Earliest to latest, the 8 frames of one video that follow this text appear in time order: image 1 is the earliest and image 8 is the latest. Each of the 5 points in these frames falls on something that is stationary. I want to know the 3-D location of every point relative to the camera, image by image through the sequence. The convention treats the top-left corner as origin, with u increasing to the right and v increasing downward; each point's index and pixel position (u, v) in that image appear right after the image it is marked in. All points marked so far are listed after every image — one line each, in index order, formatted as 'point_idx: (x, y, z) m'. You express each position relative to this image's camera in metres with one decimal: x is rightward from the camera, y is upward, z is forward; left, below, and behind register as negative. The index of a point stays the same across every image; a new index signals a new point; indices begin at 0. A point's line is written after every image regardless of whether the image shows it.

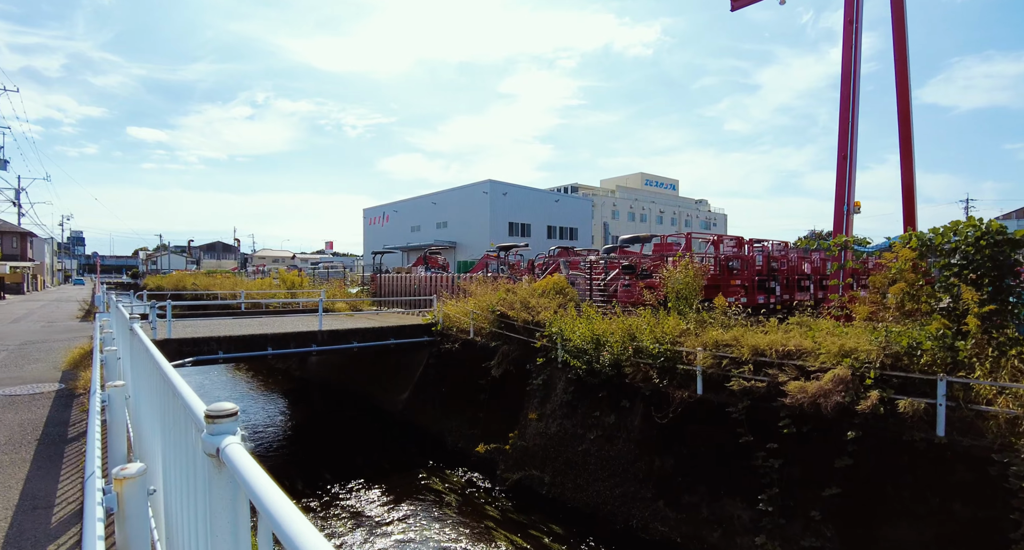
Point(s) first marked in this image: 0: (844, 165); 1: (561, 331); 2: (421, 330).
0: (+6.2, +2.0, +10.1) m
1: (+0.9, -1.0, +9.2) m
2: (-2.0, -1.2, +12.0) m
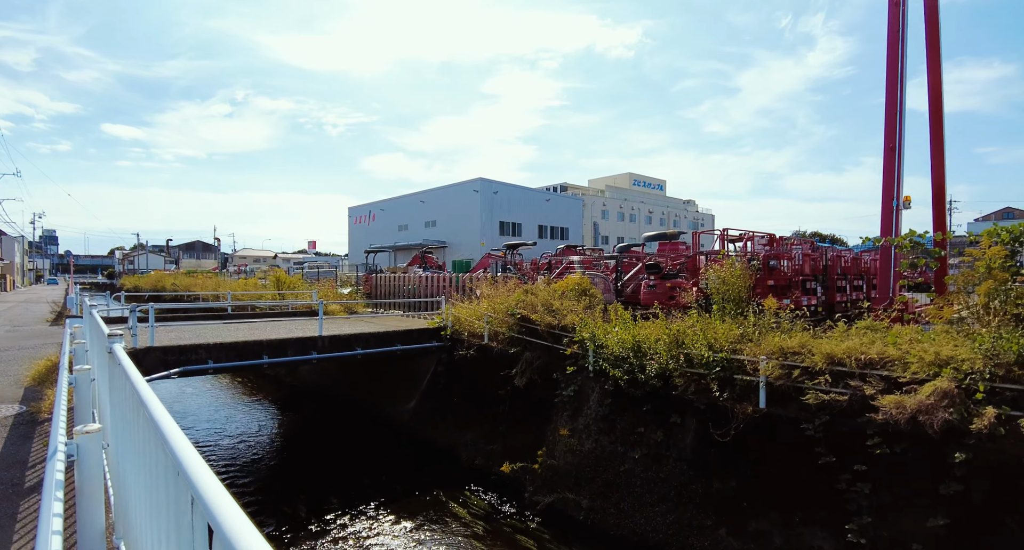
0: (+6.6, +2.0, +9.4) m
1: (+1.4, -1.0, +8.3) m
2: (-1.6, -1.2, +11.0) m
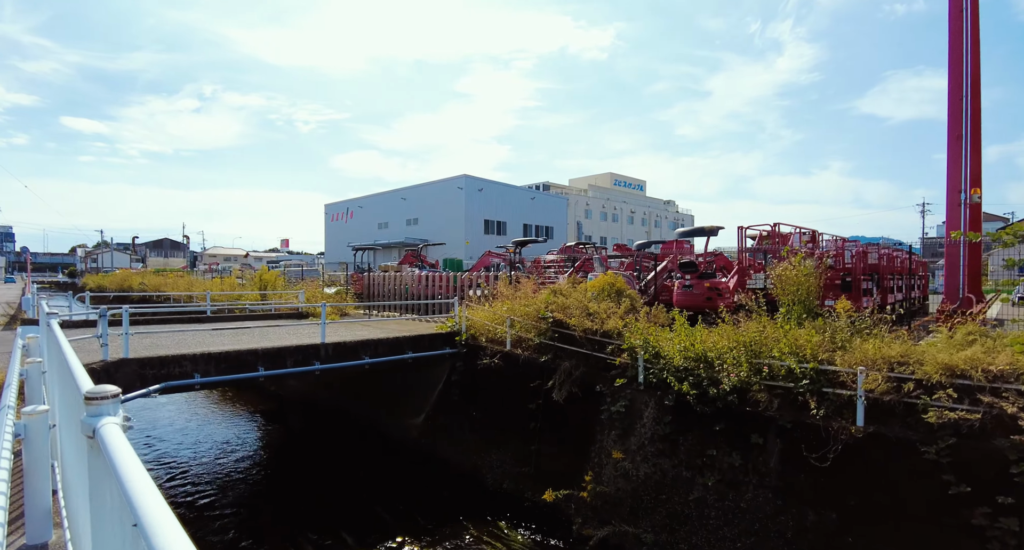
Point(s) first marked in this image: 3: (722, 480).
0: (+7.1, +2.1, +8.7) m
1: (+1.9, -1.0, +7.3) m
2: (-1.2, -1.2, +9.9) m
3: (+2.5, -2.4, +6.3) m
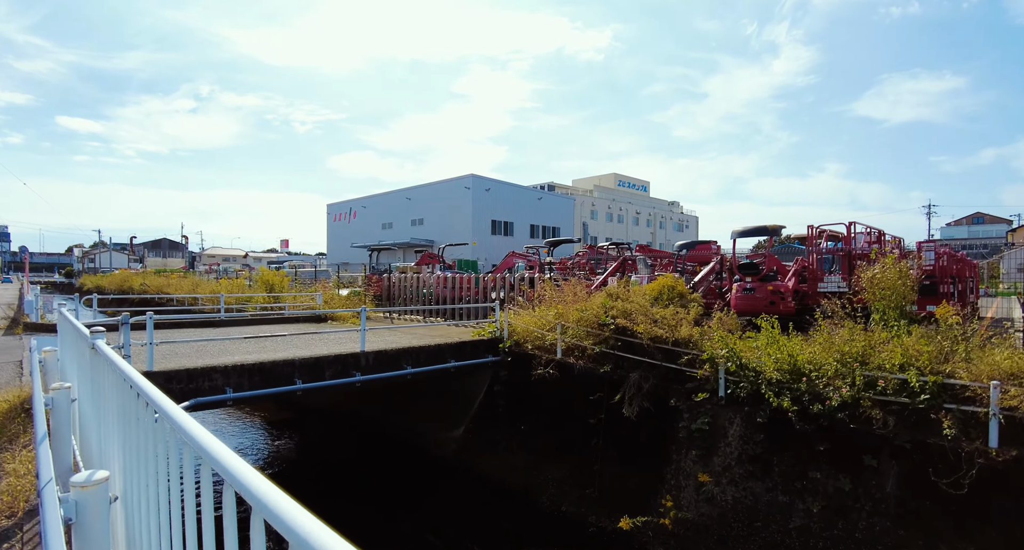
0: (+7.9, +2.0, +8.0) m
1: (+2.7, -1.0, +6.6) m
2: (-0.4, -1.2, +9.1) m
3: (+3.3, -2.4, +5.6) m
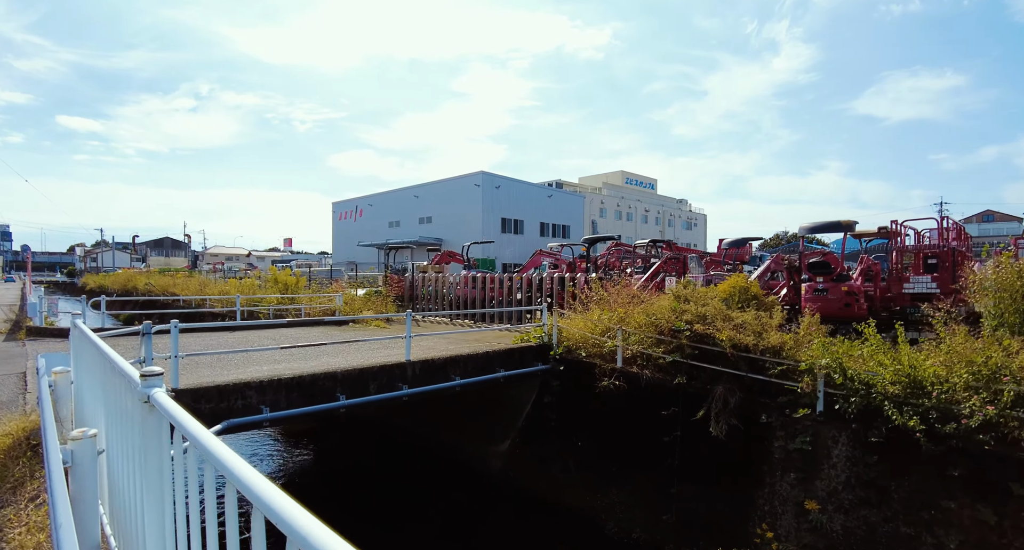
0: (+8.7, +2.0, +7.1) m
1: (+3.5, -1.0, +5.8) m
2: (+0.4, -1.2, +8.3) m
3: (+4.1, -2.4, +4.8) m
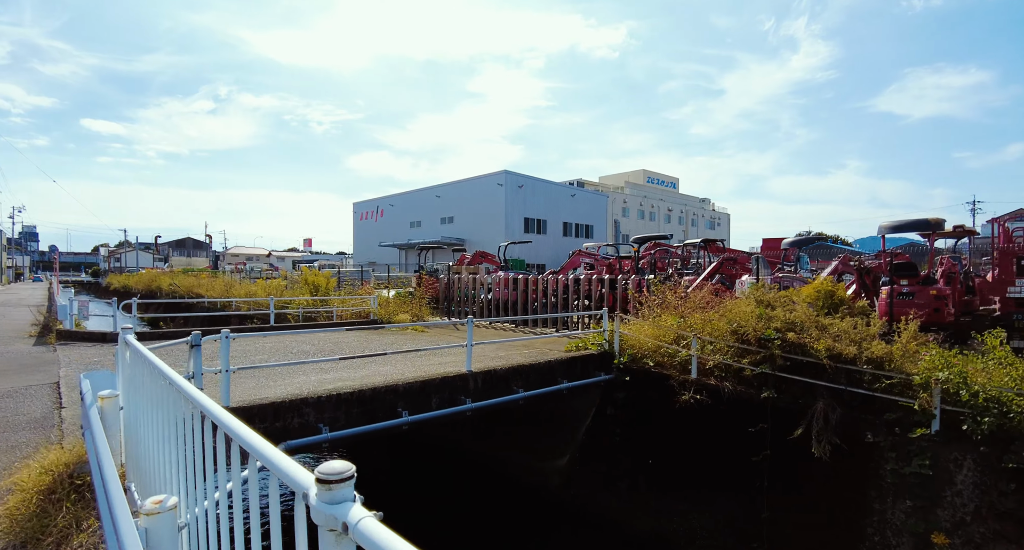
0: (+9.5, +2.0, +6.3) m
1: (+4.3, -1.0, +5.1) m
2: (+1.2, -1.3, +7.7) m
3: (+4.8, -2.5, +4.0) m
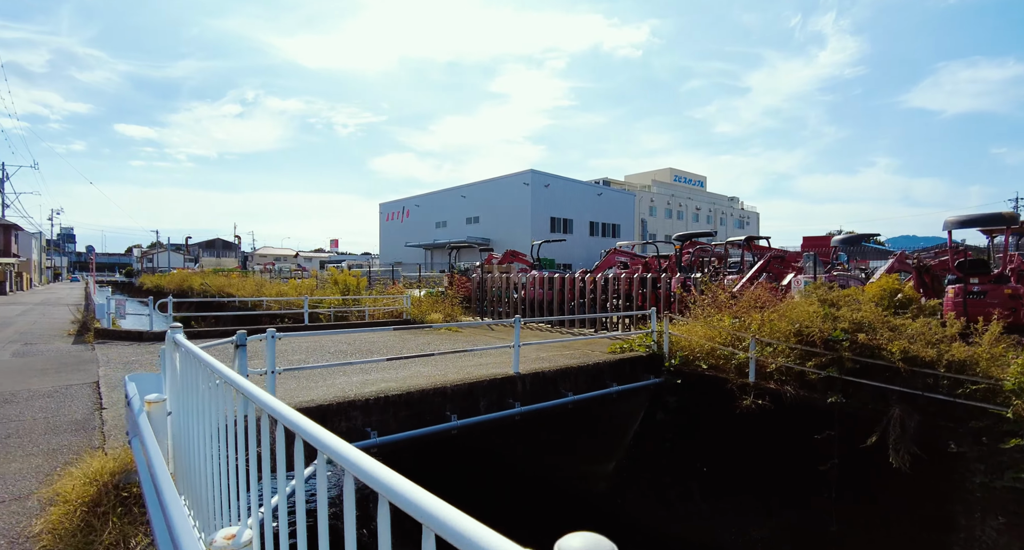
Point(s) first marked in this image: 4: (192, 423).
0: (+10.0, +2.0, +5.6) m
1: (+4.8, -1.0, +4.6) m
2: (+1.8, -1.2, +7.3) m
3: (+5.3, -2.4, +3.5) m
4: (-1.6, -0.7, +2.7) m
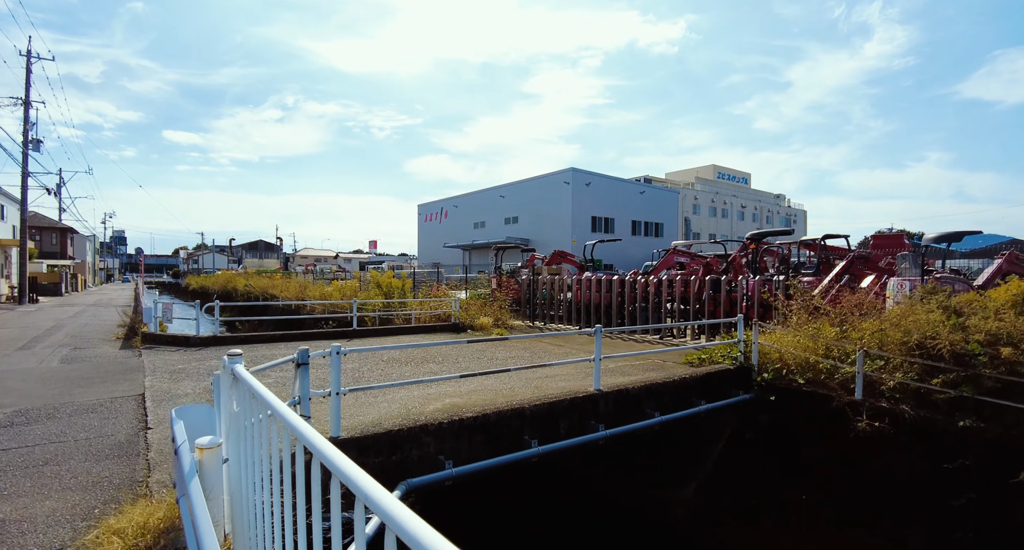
0: (+10.8, +2.0, +4.3) m
1: (+5.5, -1.0, +3.6) m
2: (+2.7, -1.3, +6.5) m
3: (+5.9, -2.5, +2.5) m
4: (-1.0, -0.8, +2.1) m
